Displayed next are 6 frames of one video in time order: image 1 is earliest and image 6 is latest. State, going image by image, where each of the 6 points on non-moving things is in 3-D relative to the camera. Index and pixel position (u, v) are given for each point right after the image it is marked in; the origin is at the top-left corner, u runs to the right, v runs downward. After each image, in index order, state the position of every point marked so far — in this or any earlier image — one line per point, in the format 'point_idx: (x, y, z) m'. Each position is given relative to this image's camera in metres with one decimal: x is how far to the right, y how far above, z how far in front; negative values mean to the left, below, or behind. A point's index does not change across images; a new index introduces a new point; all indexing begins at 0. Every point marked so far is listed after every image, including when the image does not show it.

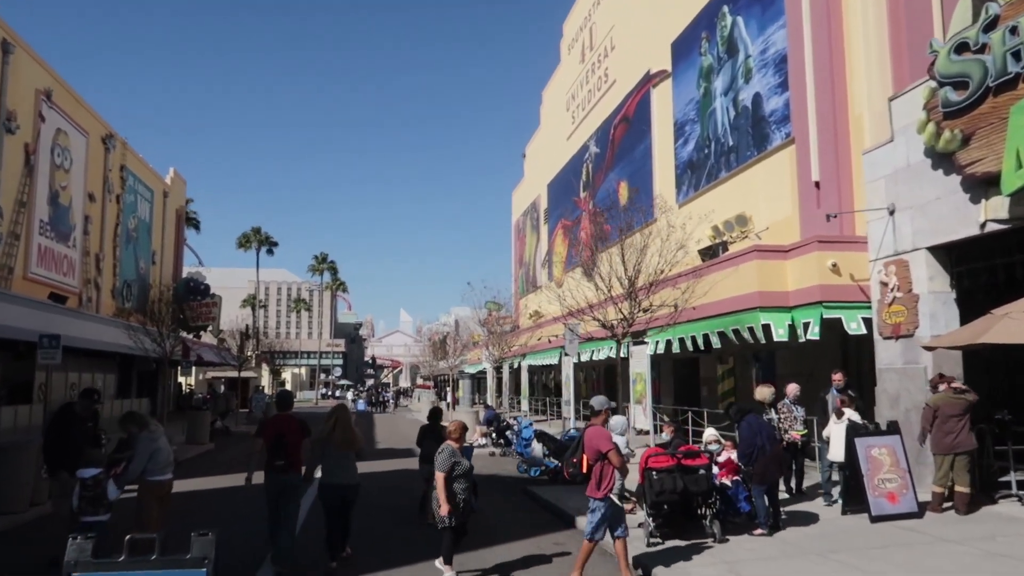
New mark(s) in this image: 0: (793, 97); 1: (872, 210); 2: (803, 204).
0: (+6.2, +4.2, +17.4) m
1: (+5.8, +1.3, +12.6) m
2: (+6.3, +1.8, +16.9) m
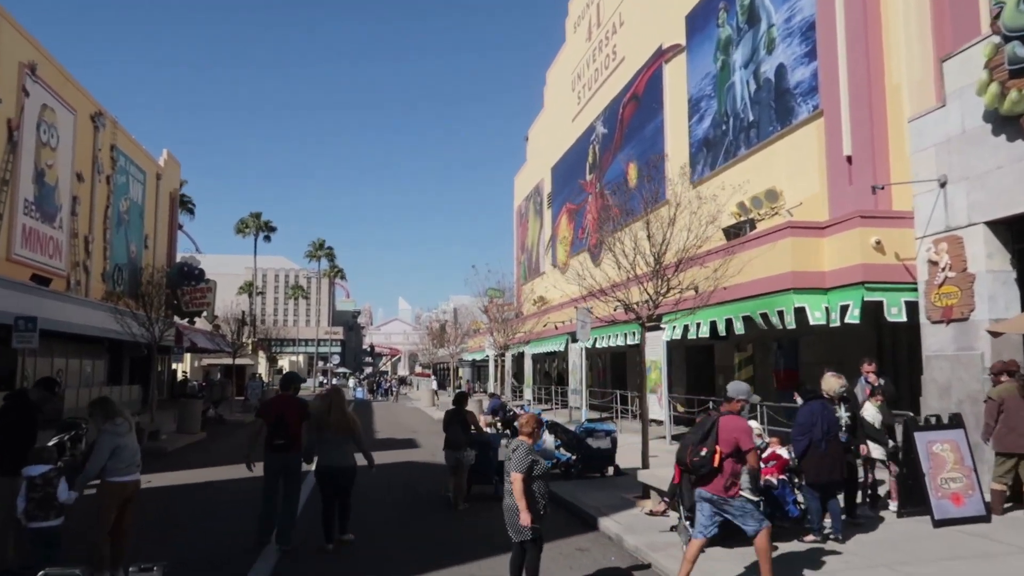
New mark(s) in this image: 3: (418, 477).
0: (+6.4, +4.6, +16.3) m
1: (+6.0, +1.6, +11.5) m
2: (+6.5, +2.2, +15.8) m
3: (-1.9, -3.8, +15.9) m
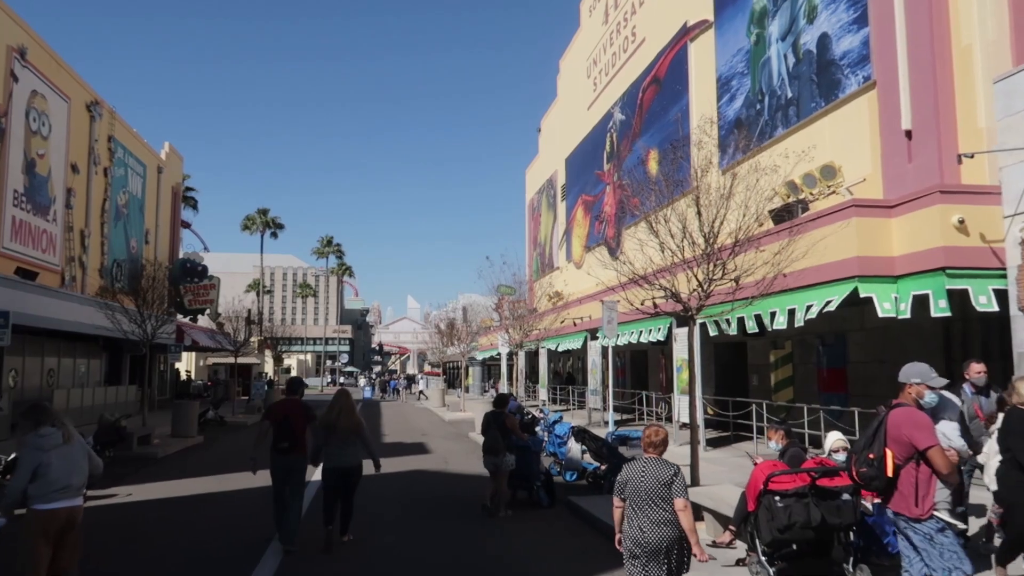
0: (+6.8, +4.8, +14.7) m
1: (+6.3, +1.7, +9.9) m
2: (+6.8, +2.3, +14.2) m
3: (-1.5, -3.6, +14.4) m
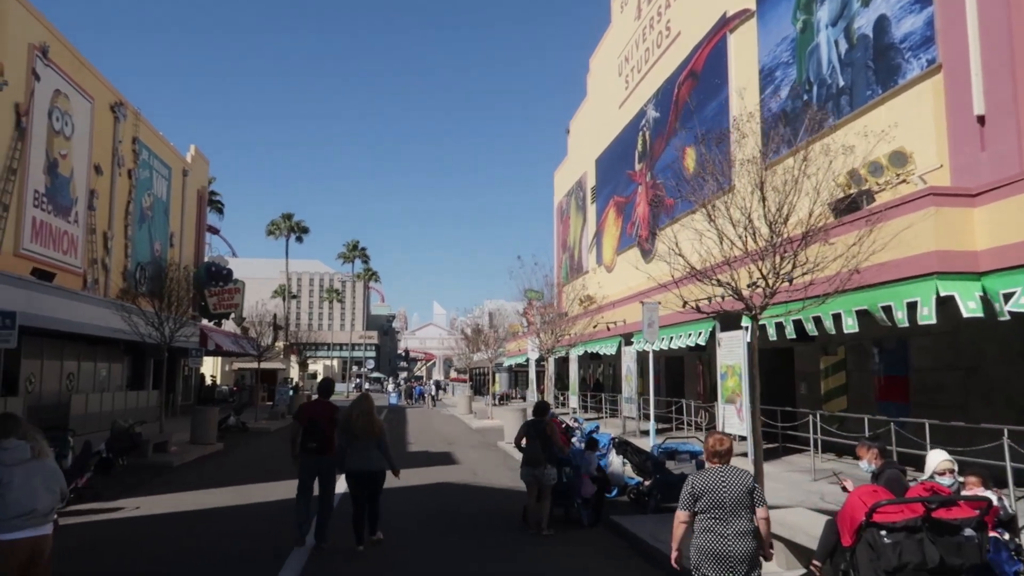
0: (+7.4, +4.8, +13.5) m
1: (+6.7, +1.8, +8.7) m
2: (+7.4, +2.3, +13.0) m
3: (-0.9, -3.6, +13.4) m
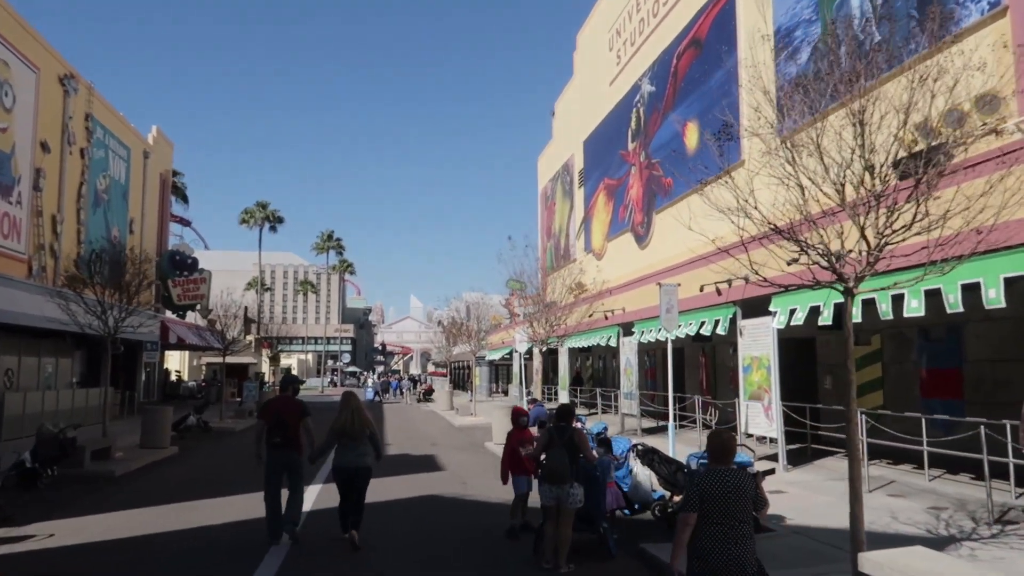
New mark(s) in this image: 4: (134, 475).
0: (+7.4, +5.1, +11.6) m
1: (+6.8, +2.0, +6.8) m
2: (+7.4, +2.7, +11.1) m
3: (-1.0, -3.3, +11.4) m
4: (-7.4, -3.7, +15.4) m
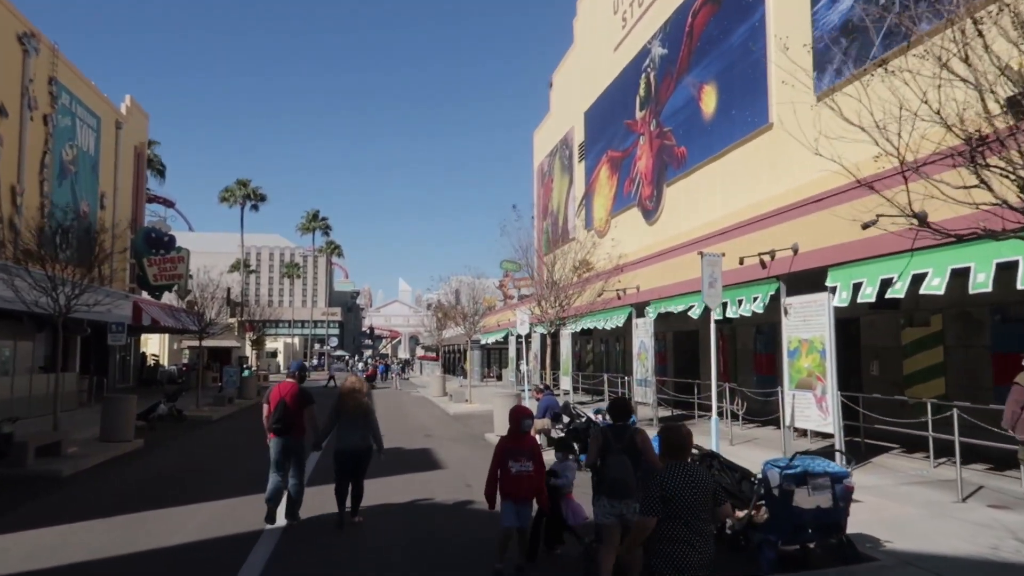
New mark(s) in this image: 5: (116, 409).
0: (+7.6, +5.5, +9.7) m
1: (+7.1, +2.3, +4.9) m
2: (+7.6, +3.0, +9.2) m
3: (-0.7, -2.9, +9.5) m
4: (-7.2, -3.2, +13.4) m
5: (-8.6, -2.6, +17.0) m
